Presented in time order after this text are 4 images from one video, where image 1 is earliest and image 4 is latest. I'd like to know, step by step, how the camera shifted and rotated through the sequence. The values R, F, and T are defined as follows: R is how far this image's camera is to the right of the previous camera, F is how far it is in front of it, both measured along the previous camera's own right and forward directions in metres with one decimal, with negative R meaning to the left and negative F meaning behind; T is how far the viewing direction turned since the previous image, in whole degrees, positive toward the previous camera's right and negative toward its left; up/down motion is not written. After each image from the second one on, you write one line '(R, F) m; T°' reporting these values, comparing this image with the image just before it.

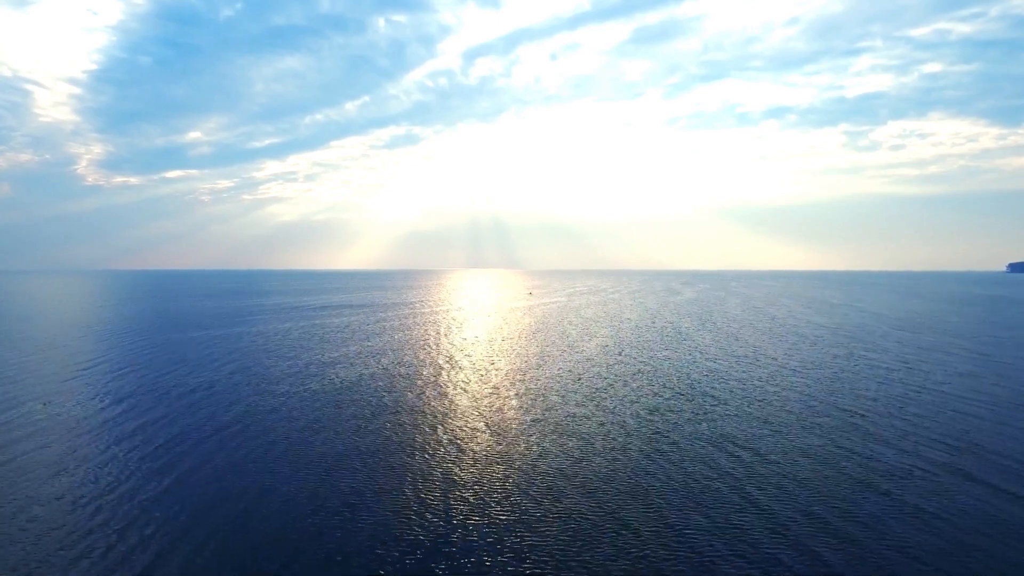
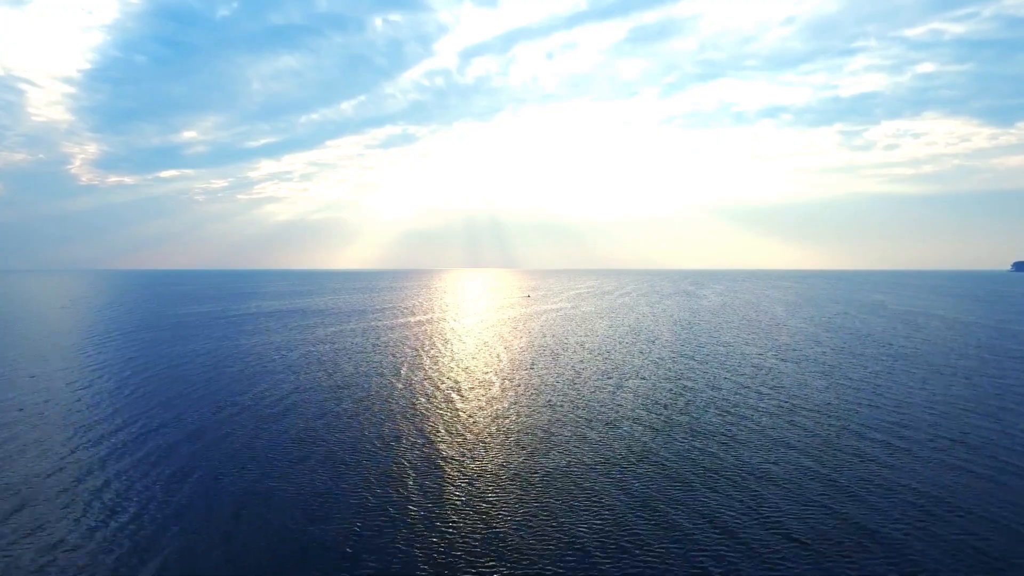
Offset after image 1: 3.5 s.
(-1.5, +1.1) m; 0°
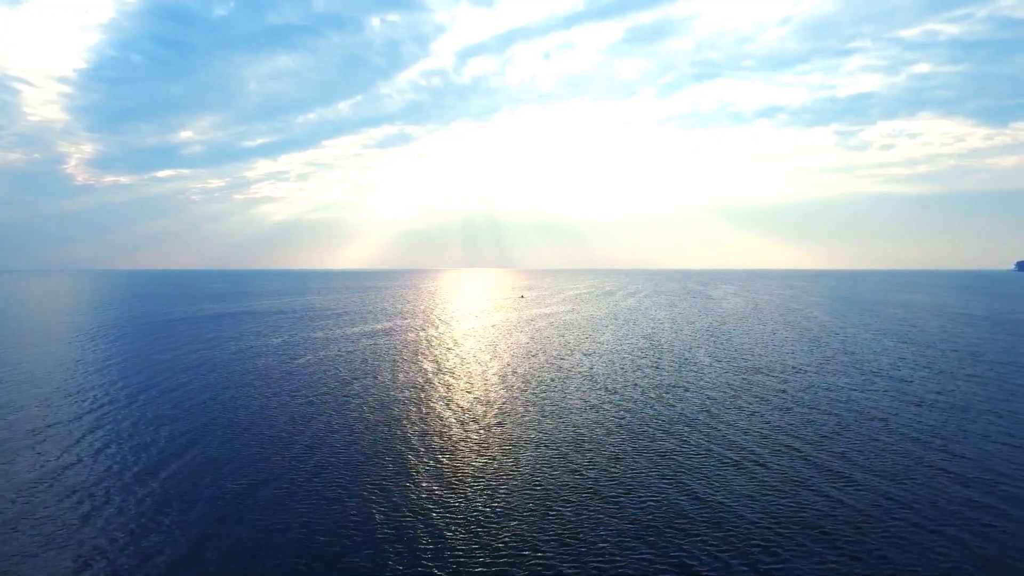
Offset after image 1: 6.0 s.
(-1.7, +0.2) m; 0°
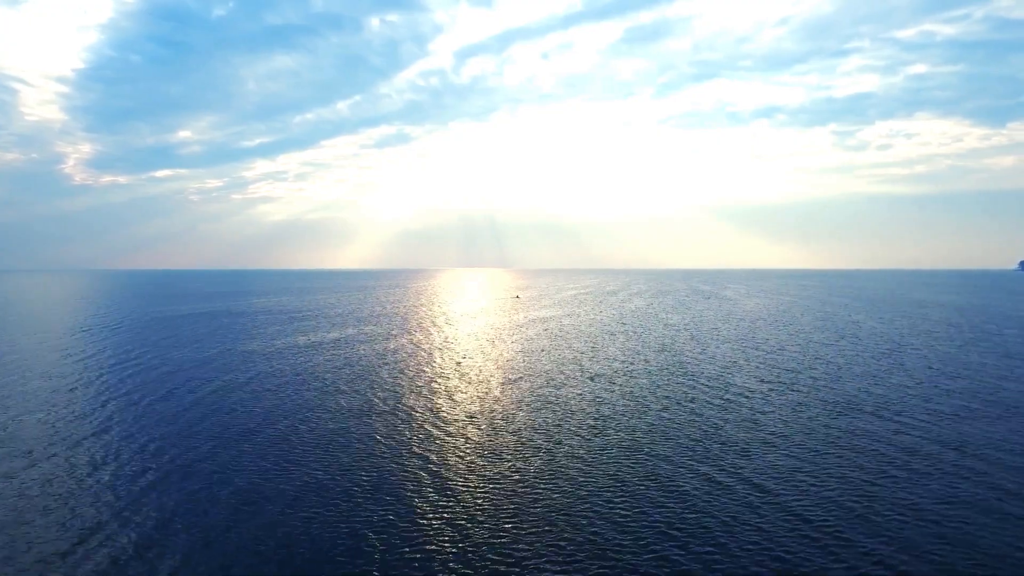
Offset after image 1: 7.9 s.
(-0.7, +1.5) m; 0°
